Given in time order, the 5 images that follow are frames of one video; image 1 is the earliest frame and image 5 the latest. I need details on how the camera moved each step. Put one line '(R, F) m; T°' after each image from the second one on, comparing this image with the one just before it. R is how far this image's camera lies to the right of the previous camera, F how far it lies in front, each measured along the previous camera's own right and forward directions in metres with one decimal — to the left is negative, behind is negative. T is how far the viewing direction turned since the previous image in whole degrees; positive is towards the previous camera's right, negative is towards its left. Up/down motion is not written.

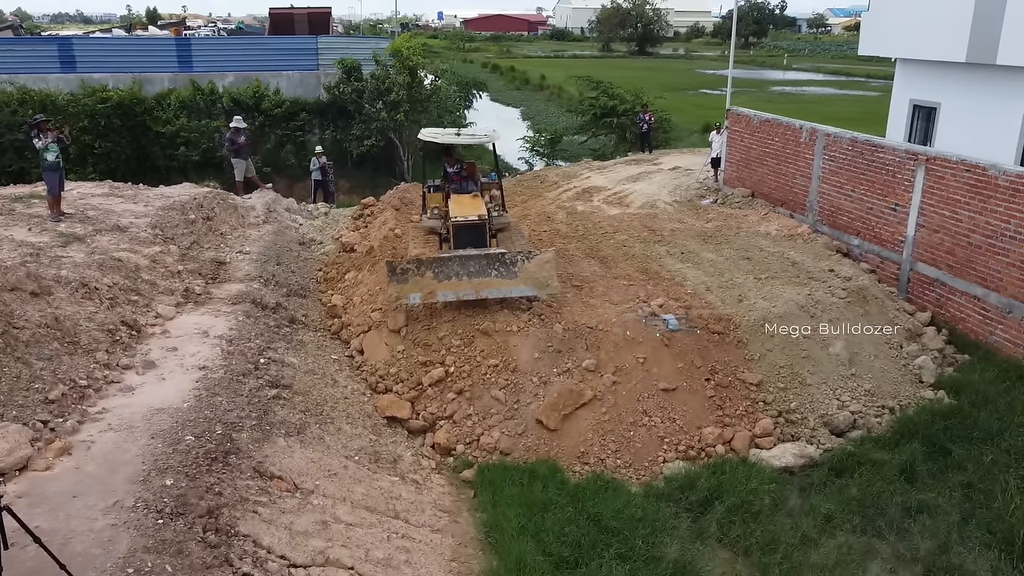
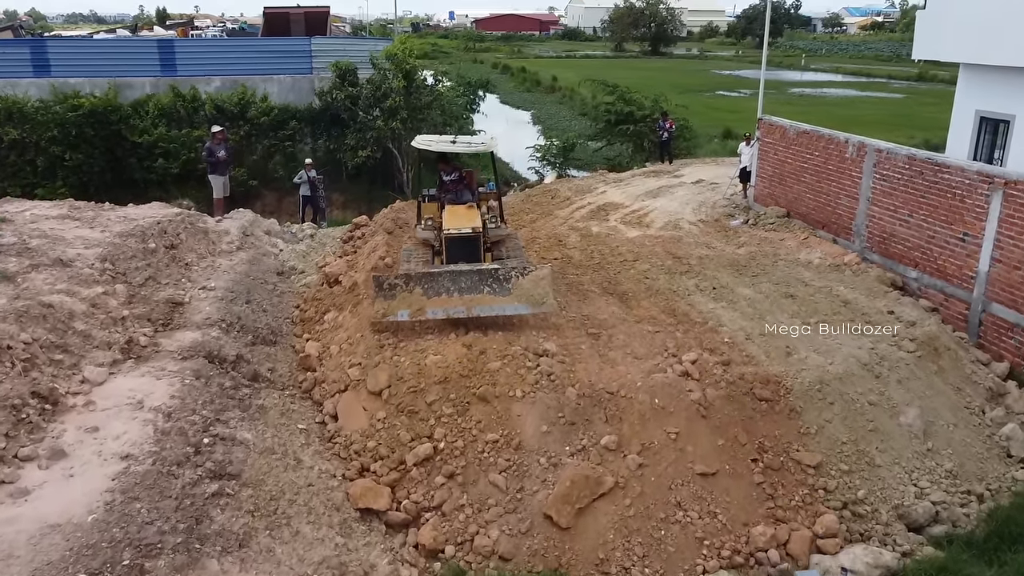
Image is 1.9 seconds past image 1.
(+0.1, +1.4) m; -1°
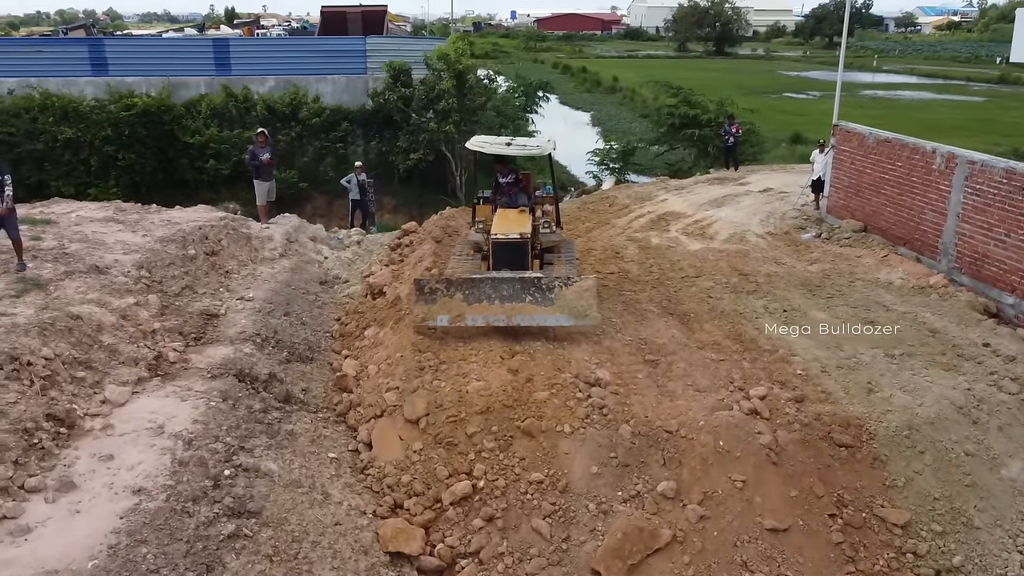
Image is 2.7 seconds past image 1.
(0.0, +0.6) m; -4°
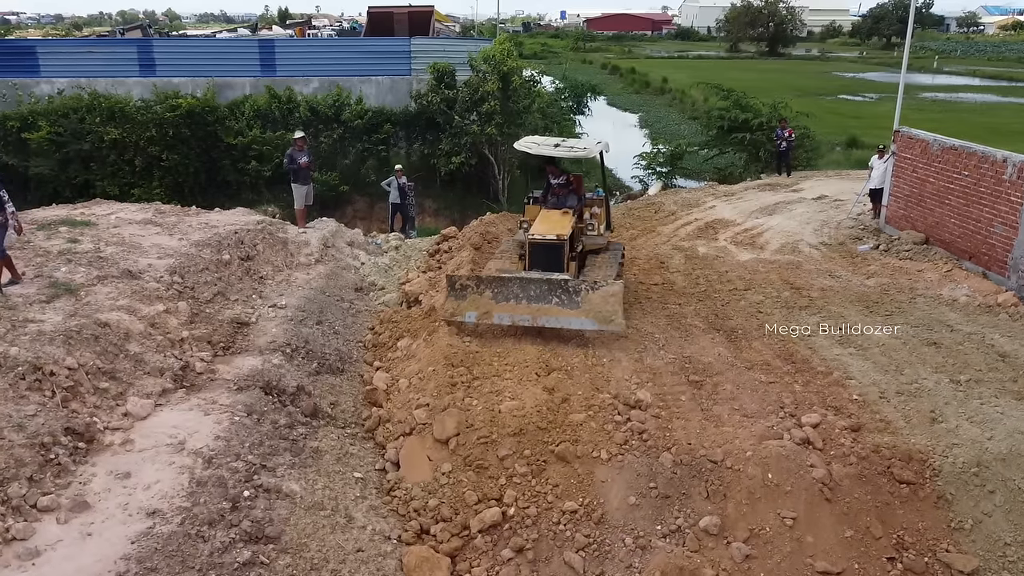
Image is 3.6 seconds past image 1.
(+0.1, +0.3) m; -3°
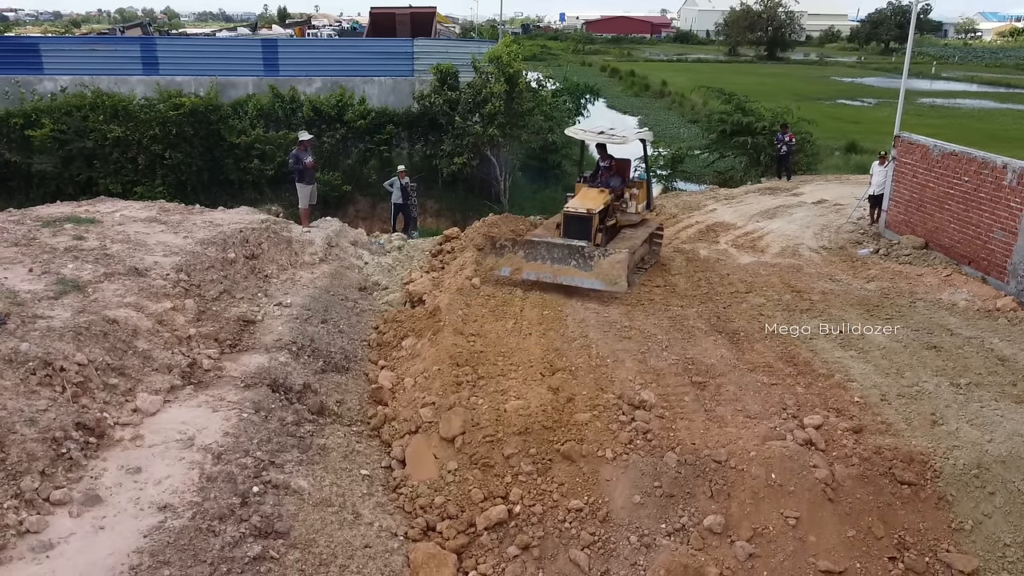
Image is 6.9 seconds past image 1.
(-0.1, -0.1) m; 0°
